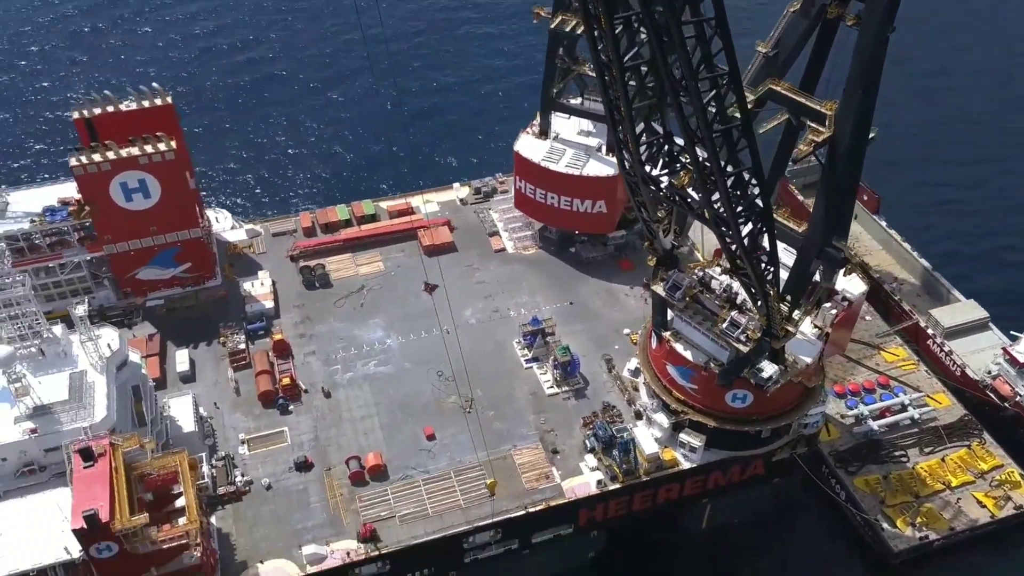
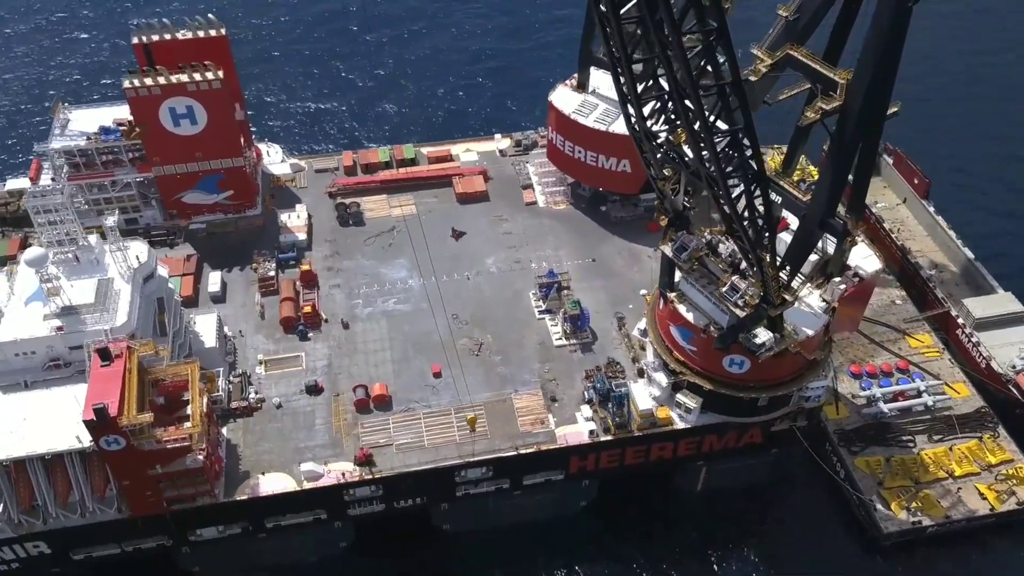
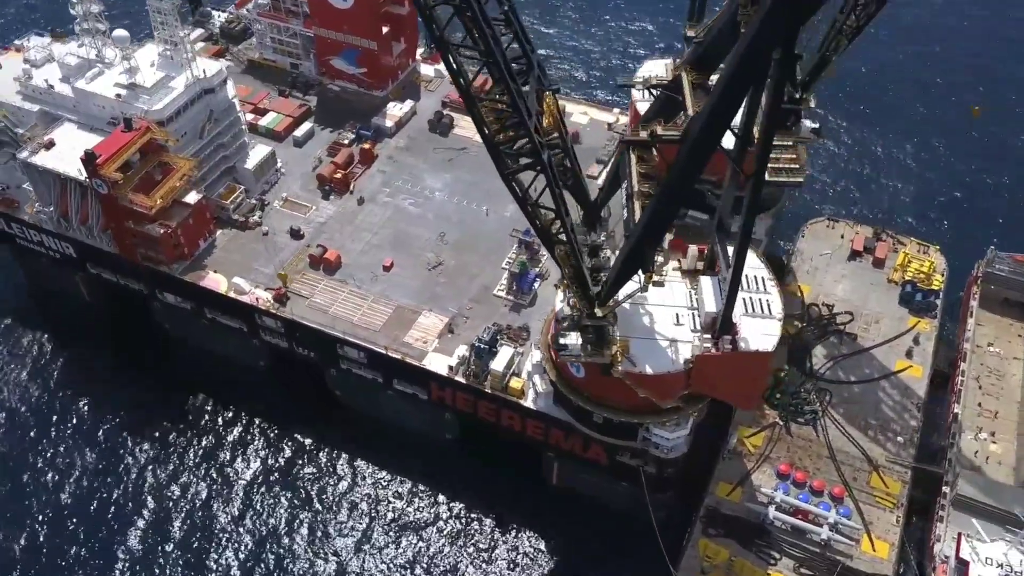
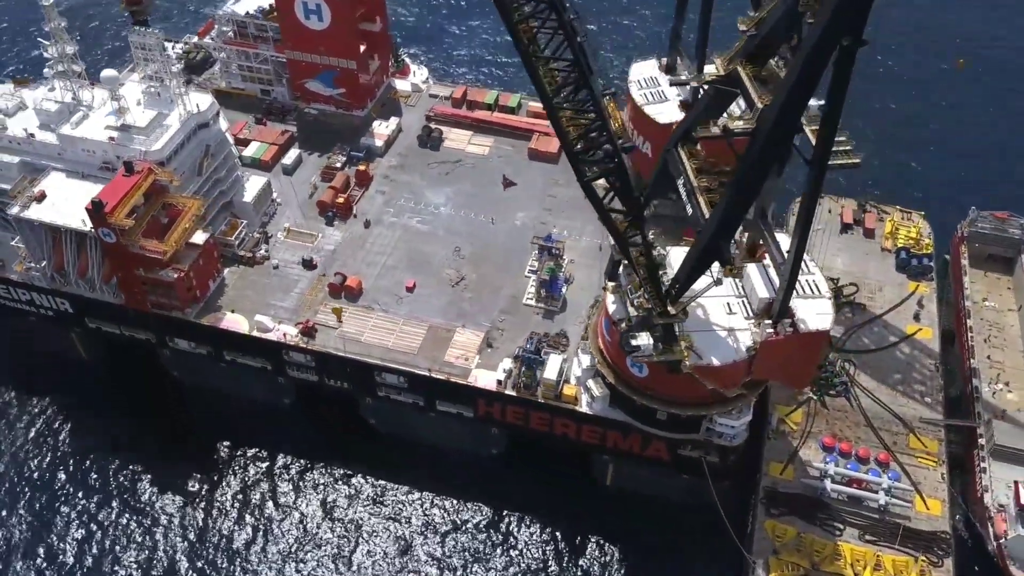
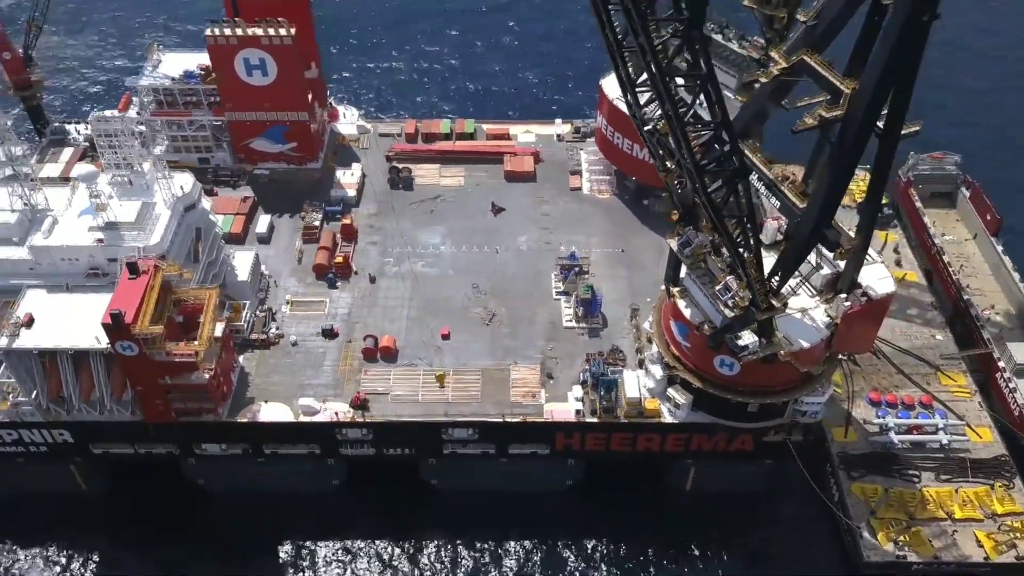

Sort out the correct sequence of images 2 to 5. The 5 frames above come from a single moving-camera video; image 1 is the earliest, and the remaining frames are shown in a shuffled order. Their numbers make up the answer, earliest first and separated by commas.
2, 5, 4, 3
